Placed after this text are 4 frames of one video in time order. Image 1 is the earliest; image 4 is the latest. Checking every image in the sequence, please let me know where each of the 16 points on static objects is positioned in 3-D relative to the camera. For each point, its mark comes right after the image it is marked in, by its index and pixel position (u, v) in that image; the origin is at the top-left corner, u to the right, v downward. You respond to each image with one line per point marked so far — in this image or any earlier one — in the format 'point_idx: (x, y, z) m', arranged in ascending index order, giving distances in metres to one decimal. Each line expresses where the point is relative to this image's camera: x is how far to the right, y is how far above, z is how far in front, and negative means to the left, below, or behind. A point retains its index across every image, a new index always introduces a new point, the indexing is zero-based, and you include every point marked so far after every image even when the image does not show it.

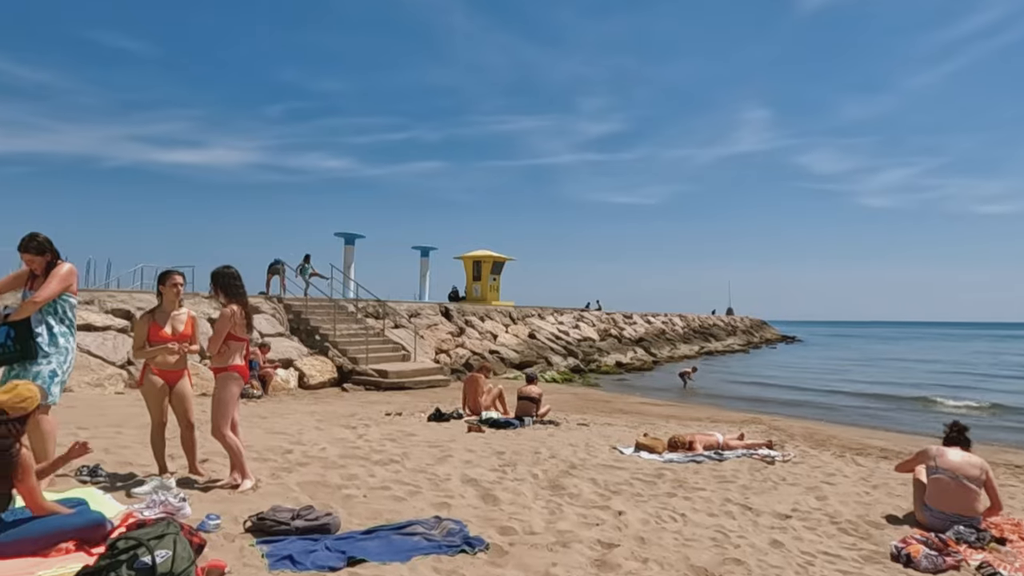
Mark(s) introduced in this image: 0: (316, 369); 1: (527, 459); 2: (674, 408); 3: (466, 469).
0: (-4.5, -1.8, +15.7) m
1: (+0.2, -1.7, +6.9) m
2: (+3.4, -2.5, +14.7) m
3: (-0.4, -1.6, +6.3) m
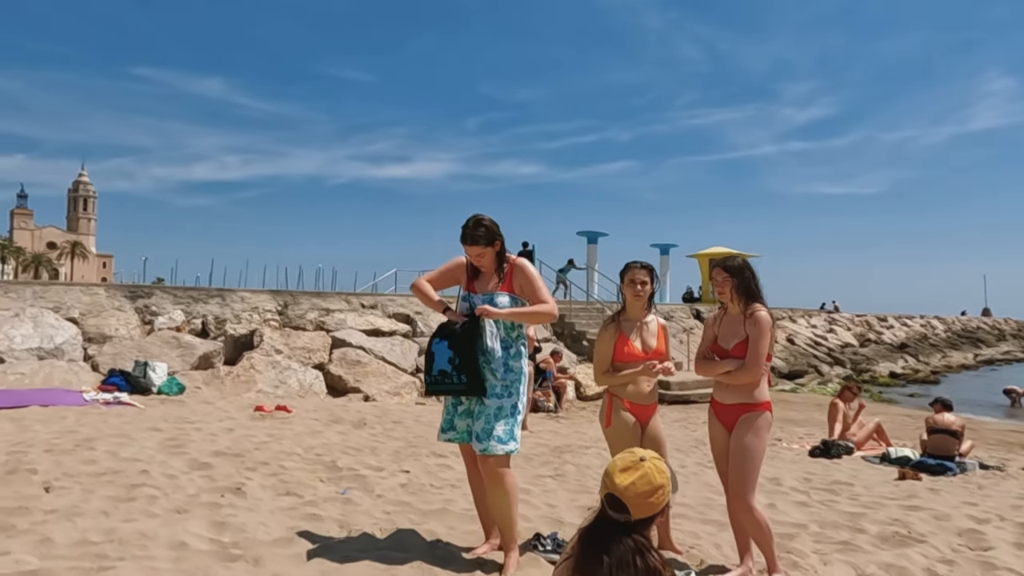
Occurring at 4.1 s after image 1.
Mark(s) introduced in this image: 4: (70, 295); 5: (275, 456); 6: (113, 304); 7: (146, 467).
0: (+1.7, -1.9, +14.3) m
1: (+3.8, -1.7, +4.6) m
2: (+9.1, -2.5, +11.2) m
3: (+3.1, -1.6, +4.1) m
4: (-6.8, -0.1, +10.7) m
5: (-1.9, -1.4, +5.6) m
6: (-6.3, -0.3, +11.1) m
7: (-2.5, -1.2, +4.8) m
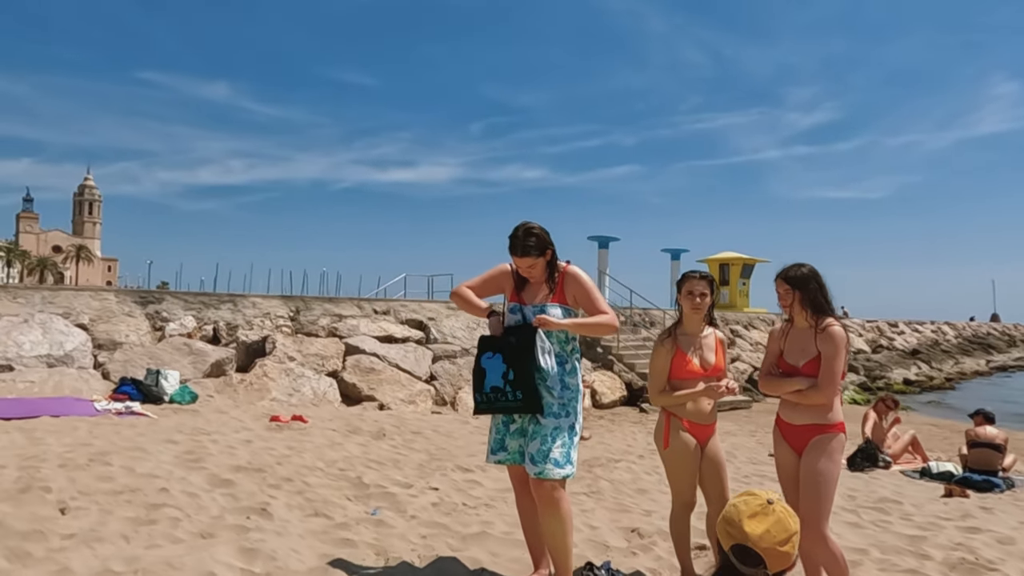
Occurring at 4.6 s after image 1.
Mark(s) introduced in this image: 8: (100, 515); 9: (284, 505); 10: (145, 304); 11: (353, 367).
0: (+2.0, -2.0, +14.0) m
1: (+4.1, -1.7, +4.3) m
2: (+9.4, -2.6, +10.9) m
3: (+3.4, -1.7, +3.8) m
4: (-6.5, -0.2, +10.5) m
5: (-1.7, -1.4, +5.4) m
6: (-6.1, -0.3, +10.9) m
7: (-2.3, -1.3, +4.6) m
8: (-2.3, -1.3, +3.9) m
9: (-1.5, -1.4, +4.4) m
10: (-5.9, -0.2, +11.2) m
11: (-2.7, -1.3, +11.6) m
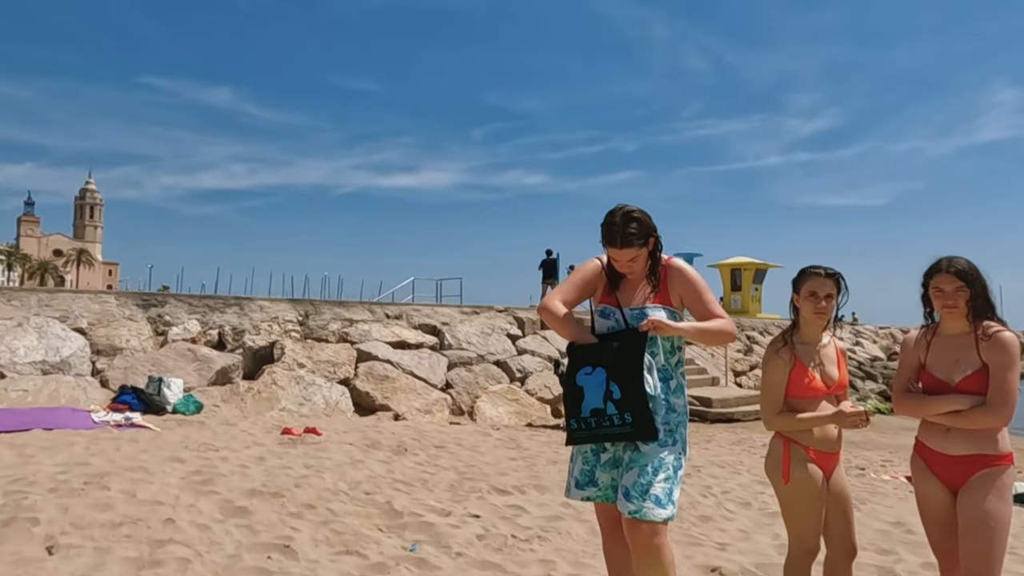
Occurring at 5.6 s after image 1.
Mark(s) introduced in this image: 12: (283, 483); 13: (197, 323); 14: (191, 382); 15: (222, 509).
0: (+2.3, -2.1, +13.4) m
1: (+4.4, -1.7, +3.7) m
2: (+9.7, -2.7, +10.3) m
3: (+3.7, -1.7, +3.2) m
4: (-6.2, -0.2, +9.9) m
5: (-1.3, -1.4, +4.8) m
6: (-5.7, -0.4, +10.3) m
7: (-1.9, -1.3, +4.0) m
8: (-2.0, -1.3, +3.3) m
9: (-1.1, -1.4, +3.8) m
10: (-5.5, -0.3, +10.6) m
11: (-2.3, -1.4, +11.0) m
12: (-1.6, -1.4, +5.0) m
13: (-4.9, -0.5, +10.8) m
14: (-4.3, -1.2, +9.4) m
15: (-1.7, -1.3, +4.2) m
